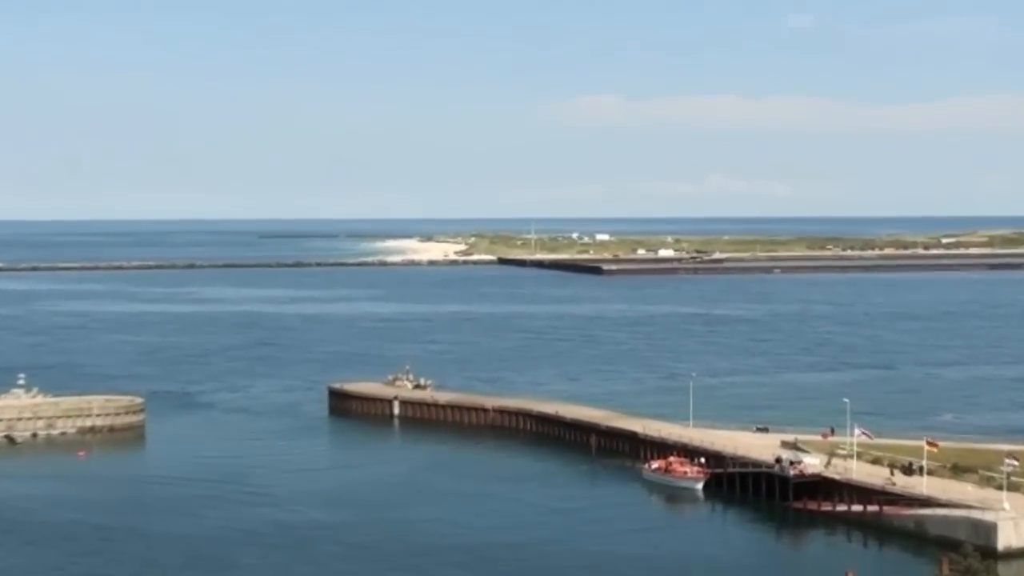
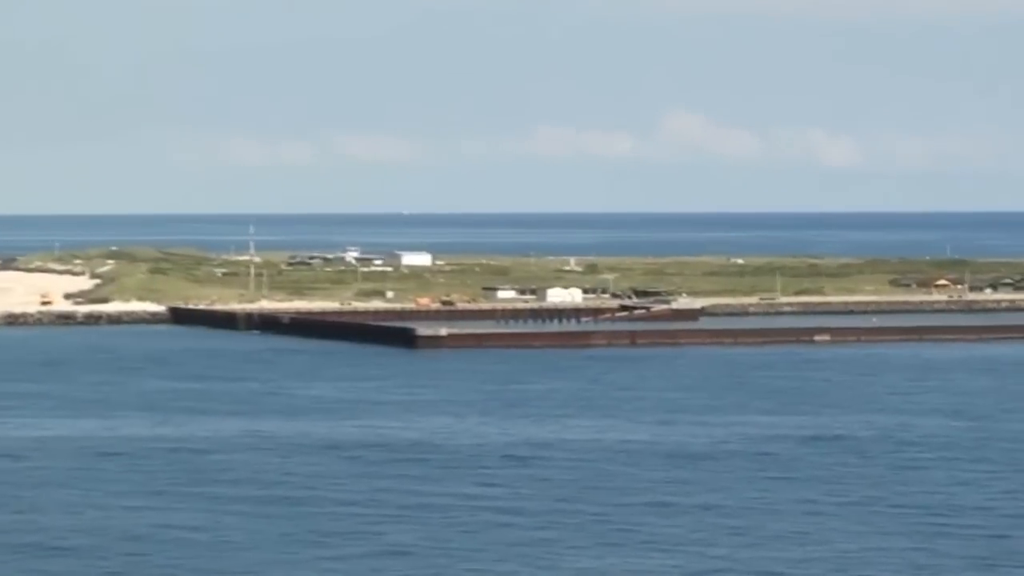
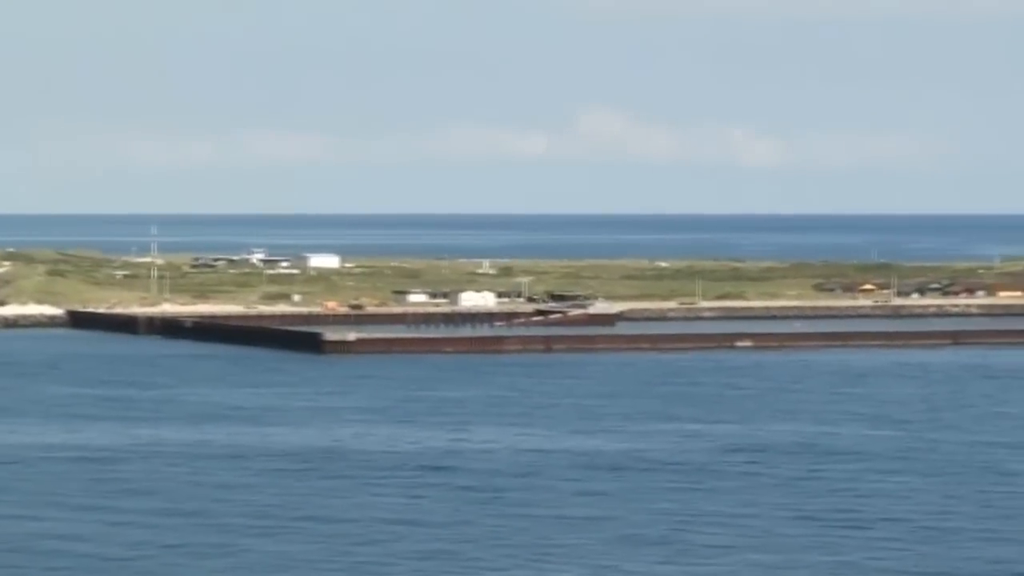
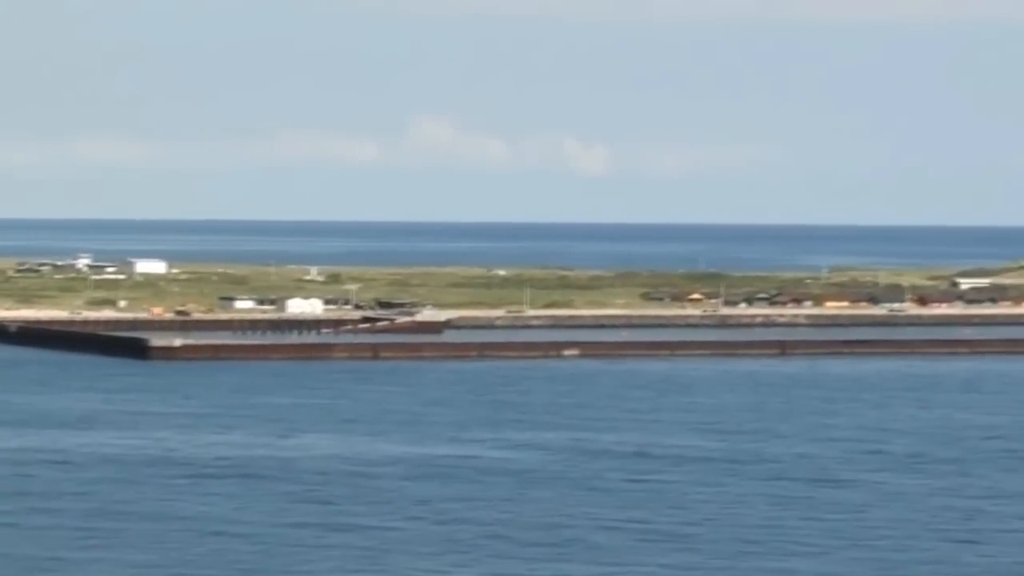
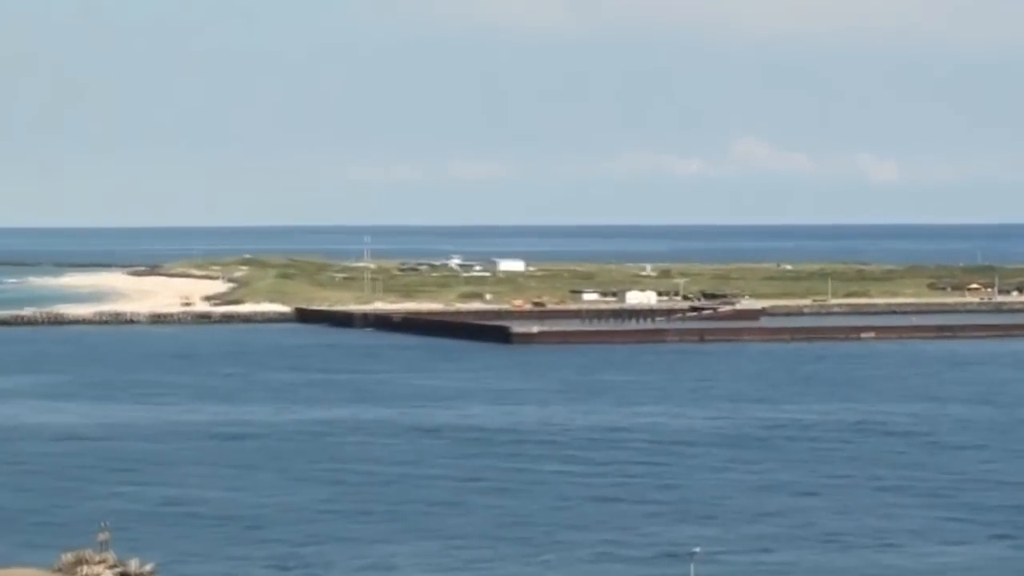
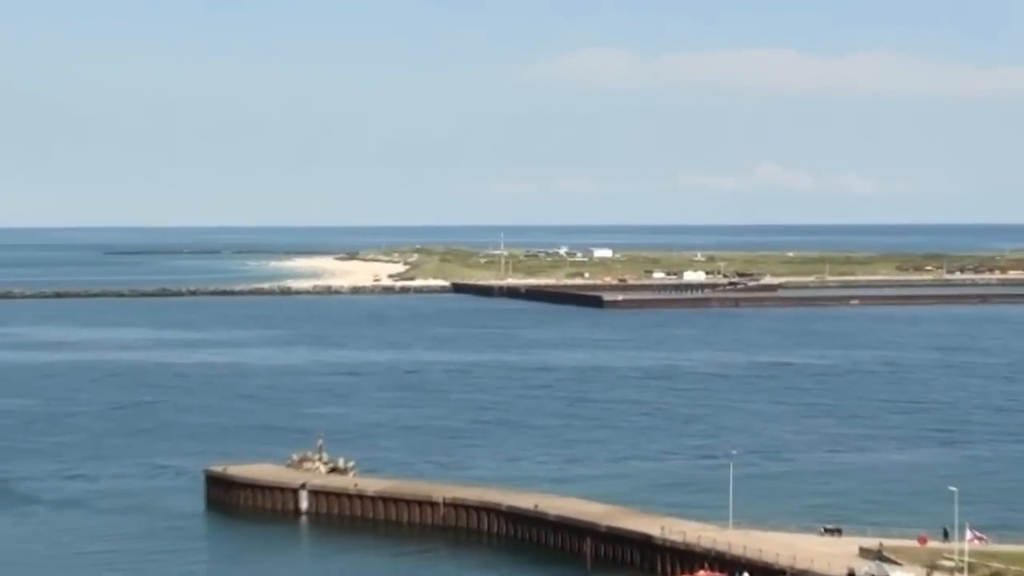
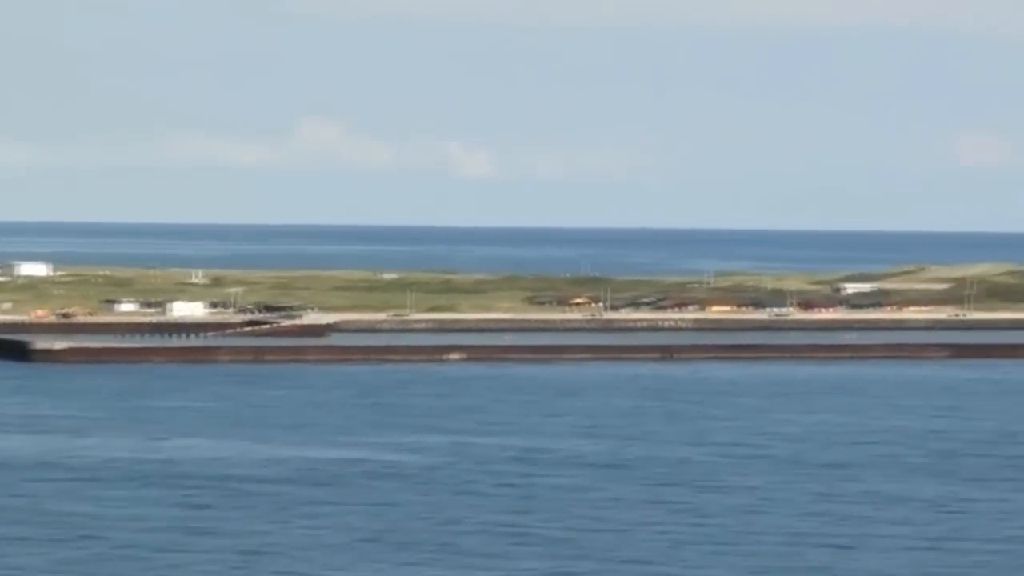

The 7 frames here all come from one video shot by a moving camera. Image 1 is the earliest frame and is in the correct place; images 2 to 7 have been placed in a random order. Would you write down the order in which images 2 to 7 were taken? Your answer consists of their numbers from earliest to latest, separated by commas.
6, 5, 2, 3, 4, 7
